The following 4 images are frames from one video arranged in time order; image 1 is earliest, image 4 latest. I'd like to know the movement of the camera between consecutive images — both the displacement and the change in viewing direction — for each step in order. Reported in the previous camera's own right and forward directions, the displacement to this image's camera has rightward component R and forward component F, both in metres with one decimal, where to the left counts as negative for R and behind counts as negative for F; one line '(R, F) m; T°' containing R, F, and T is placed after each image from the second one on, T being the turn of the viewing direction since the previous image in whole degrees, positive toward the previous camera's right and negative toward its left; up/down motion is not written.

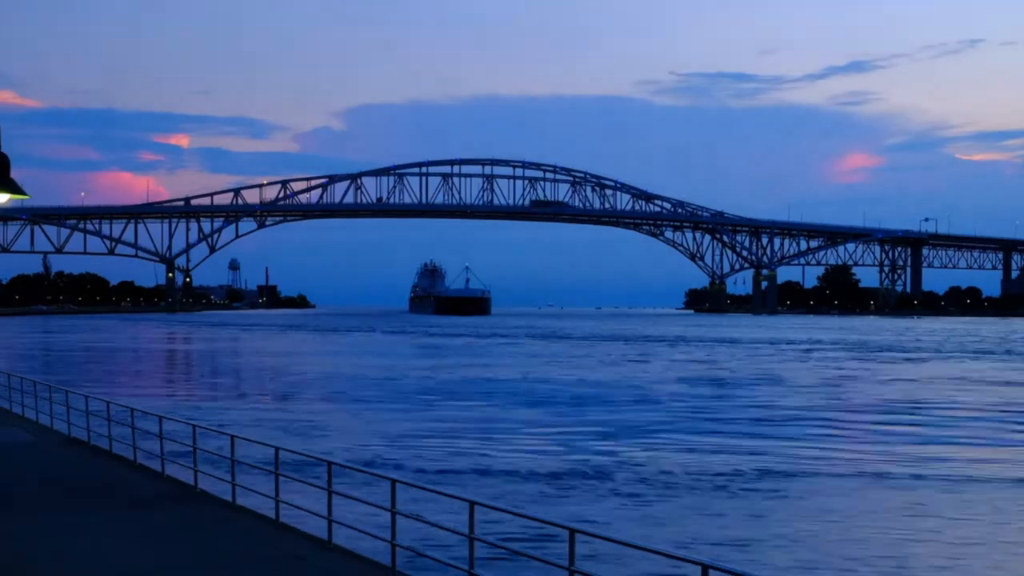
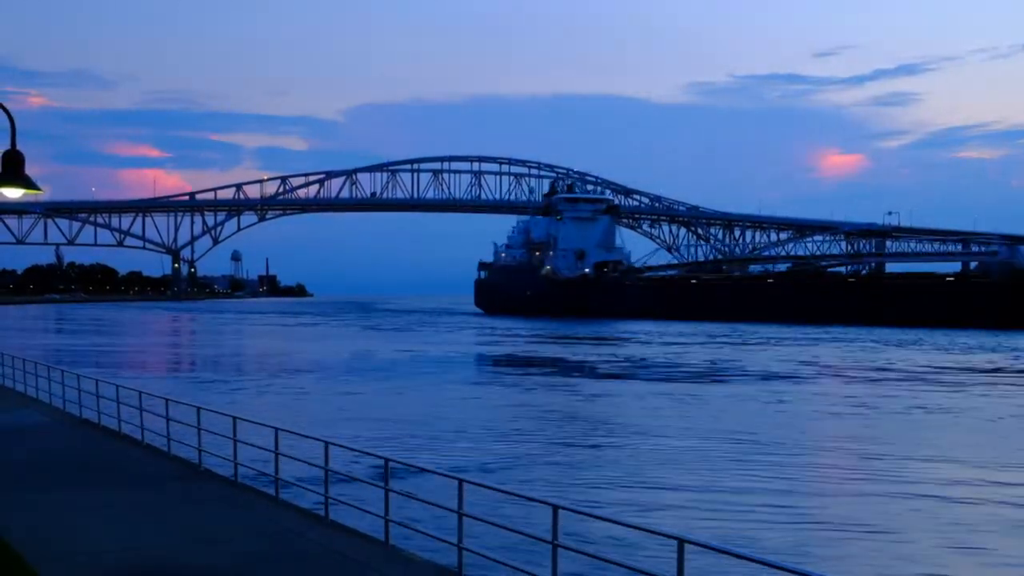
(+0.2, -0.7) m; 0°
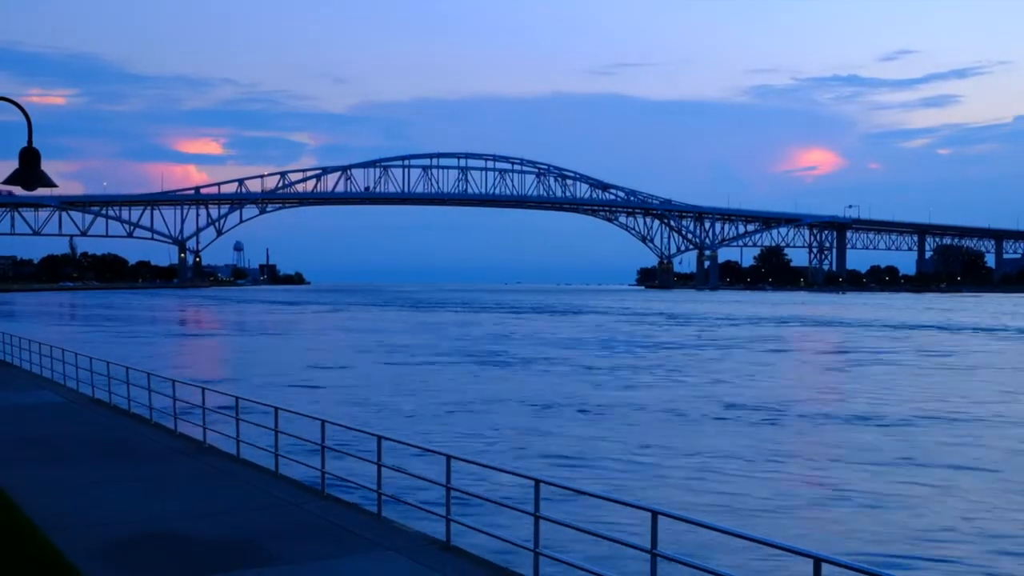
(+0.2, -0.8) m; 0°
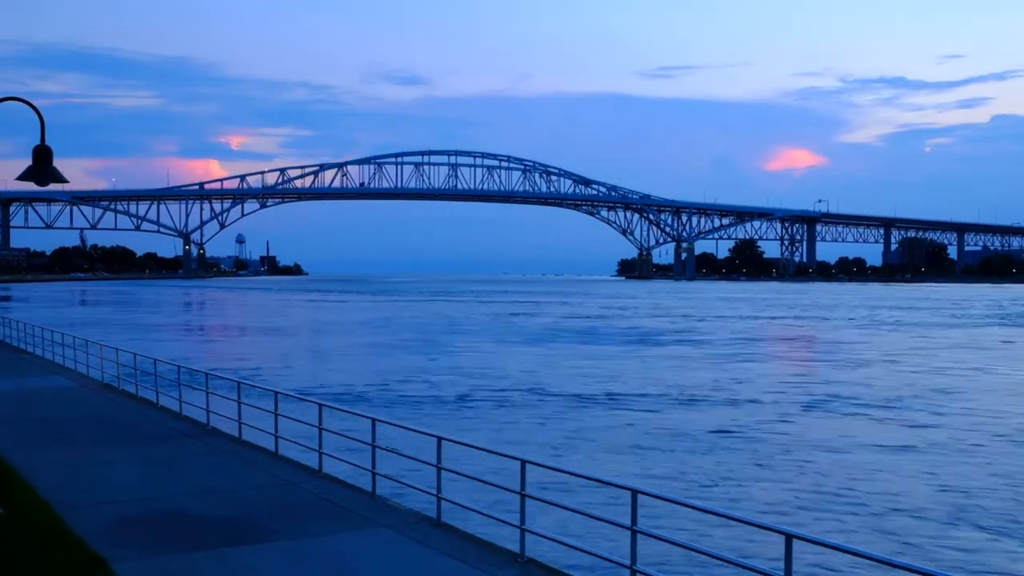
(+0.2, -0.7) m; 0°
